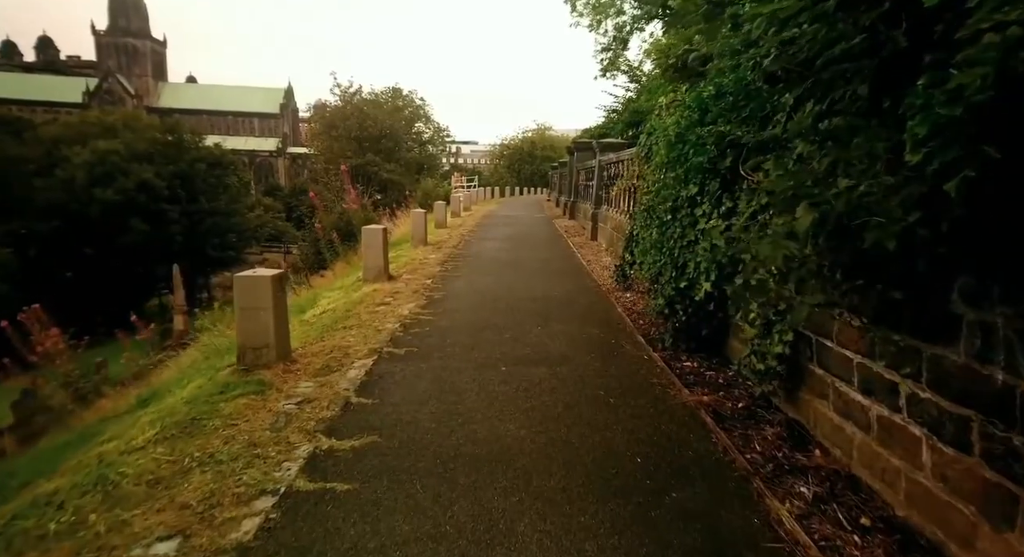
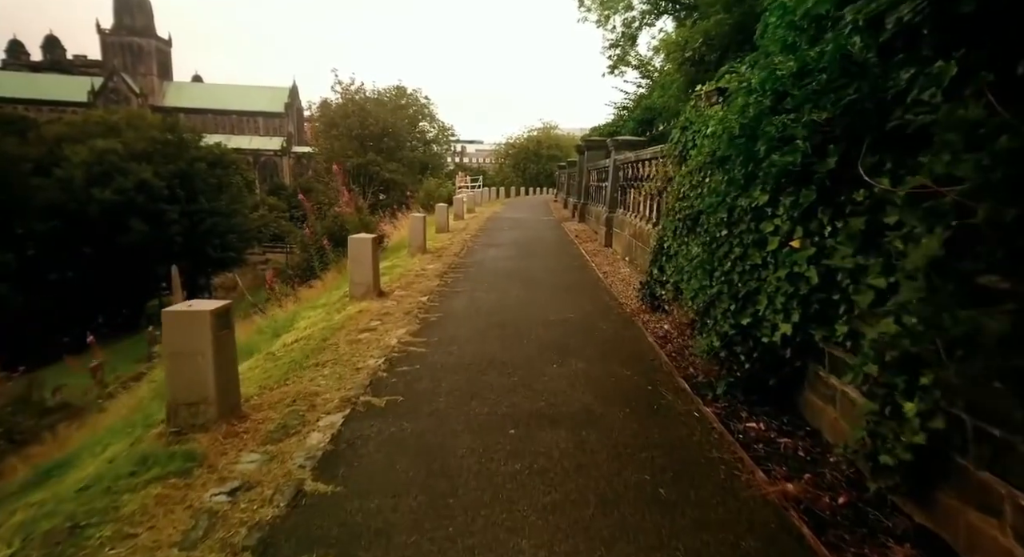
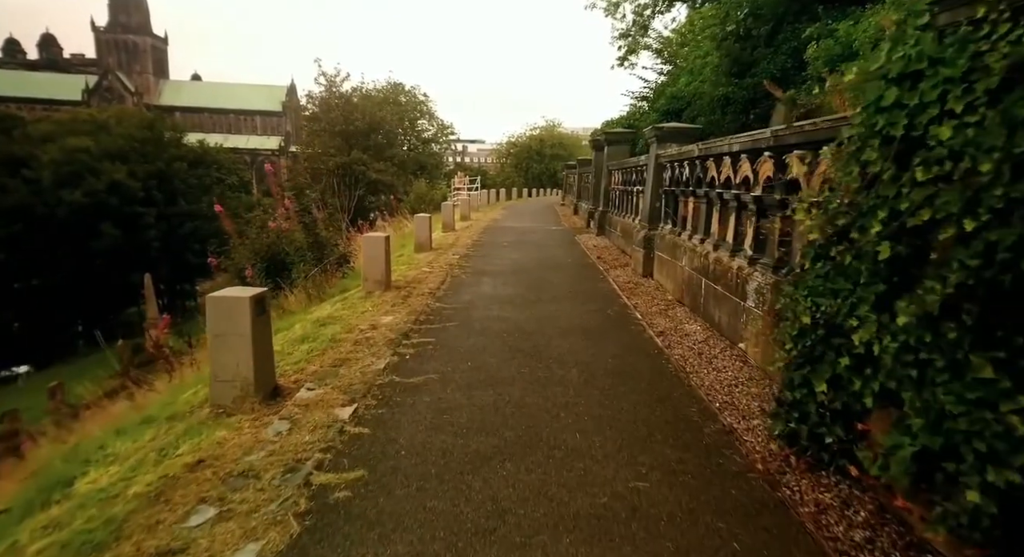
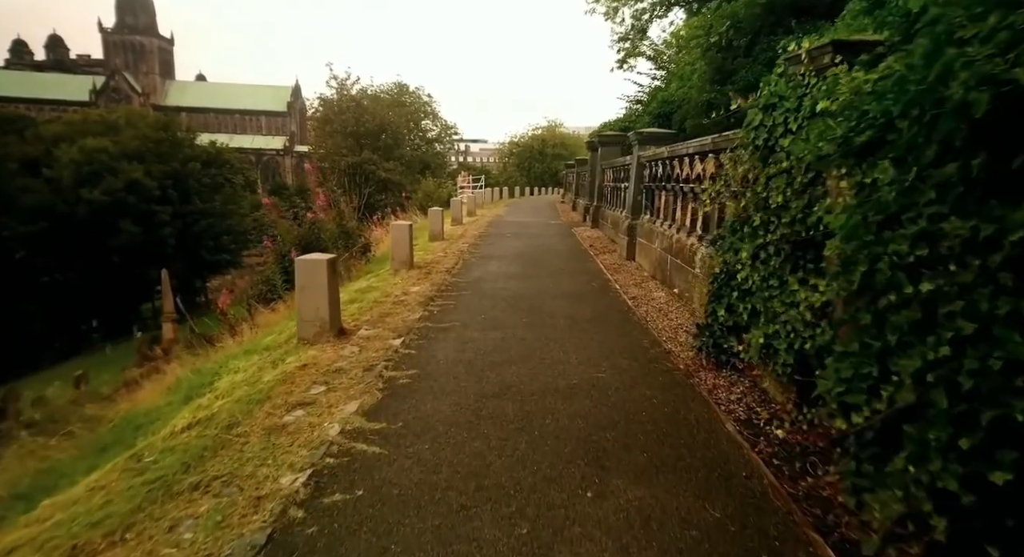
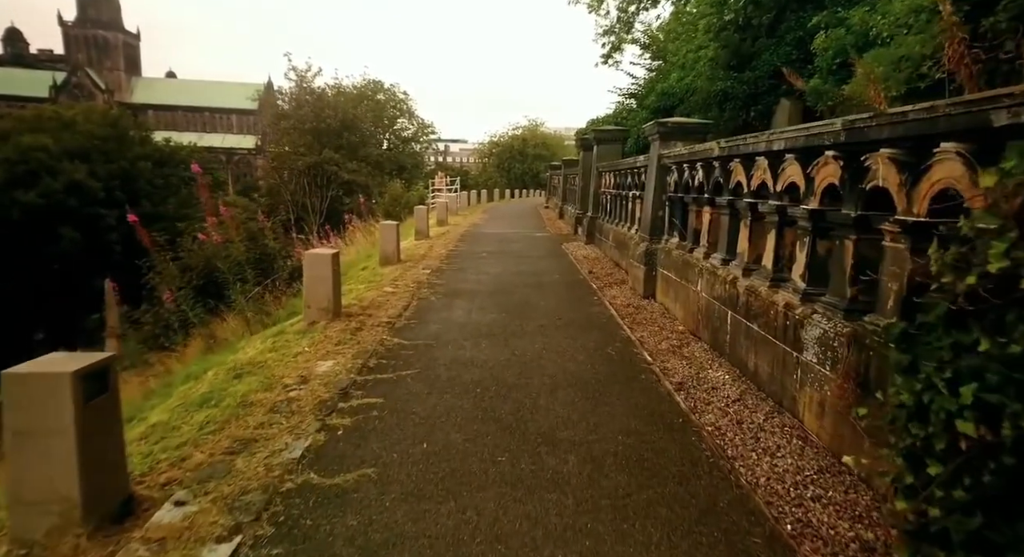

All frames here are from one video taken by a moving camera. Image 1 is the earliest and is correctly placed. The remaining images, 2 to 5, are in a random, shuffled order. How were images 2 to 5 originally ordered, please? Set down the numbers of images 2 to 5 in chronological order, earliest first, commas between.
2, 4, 3, 5
